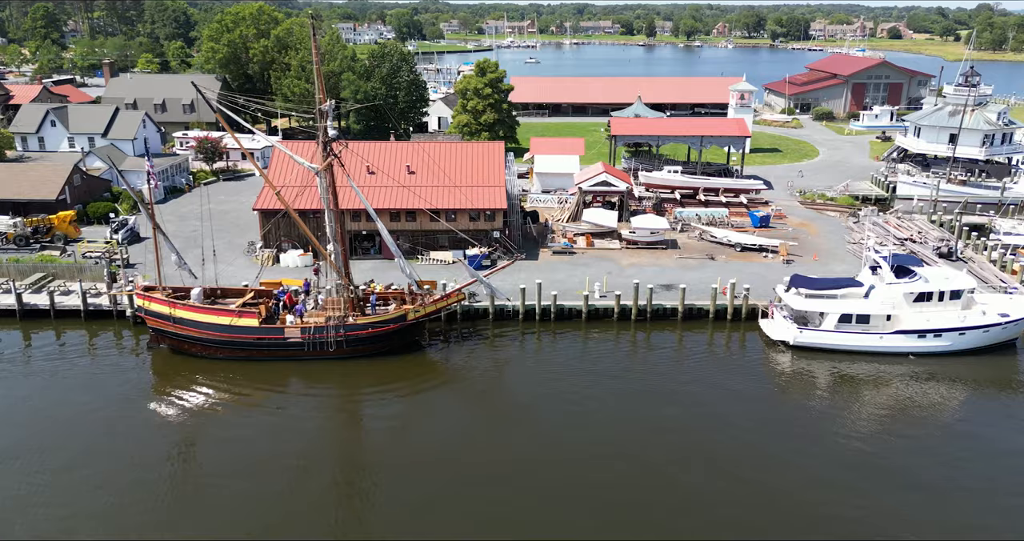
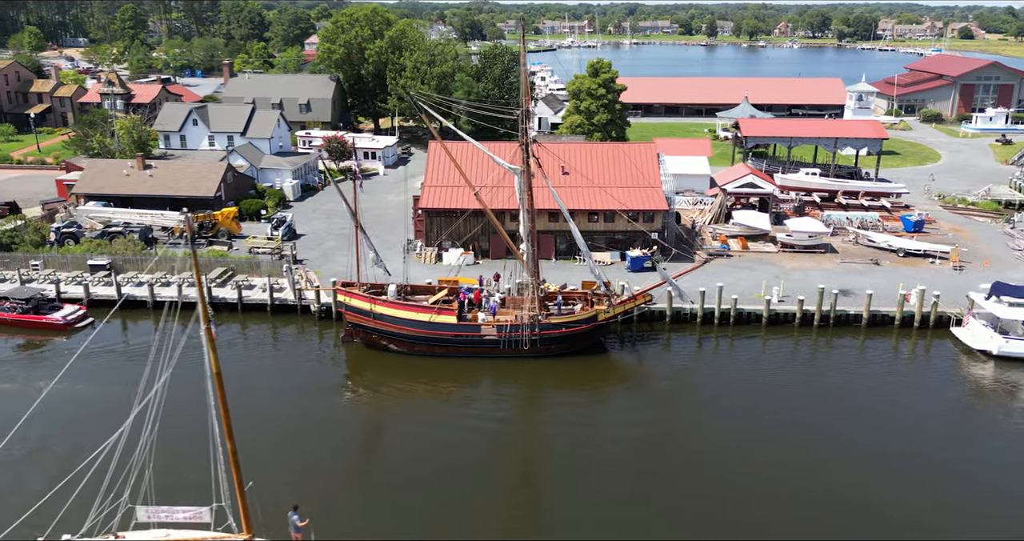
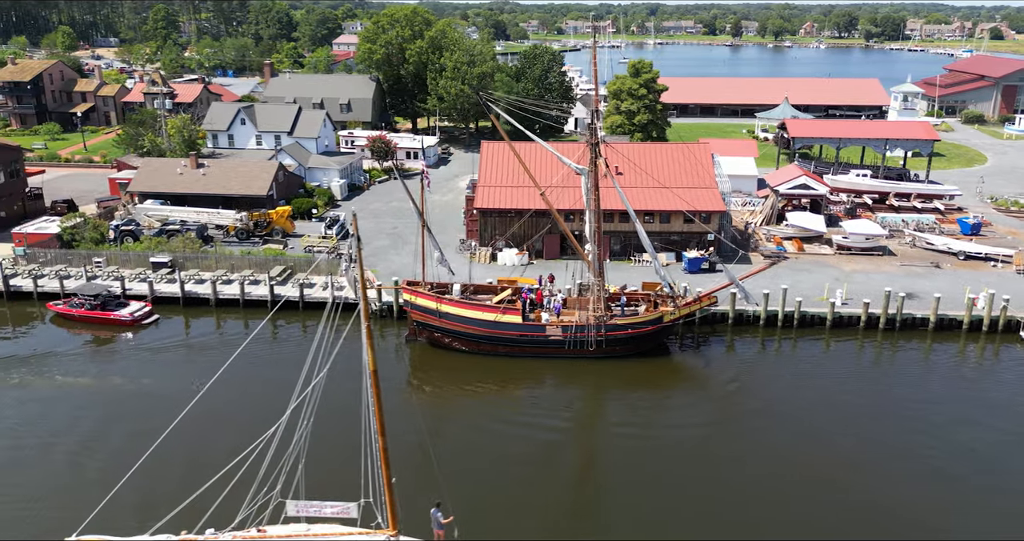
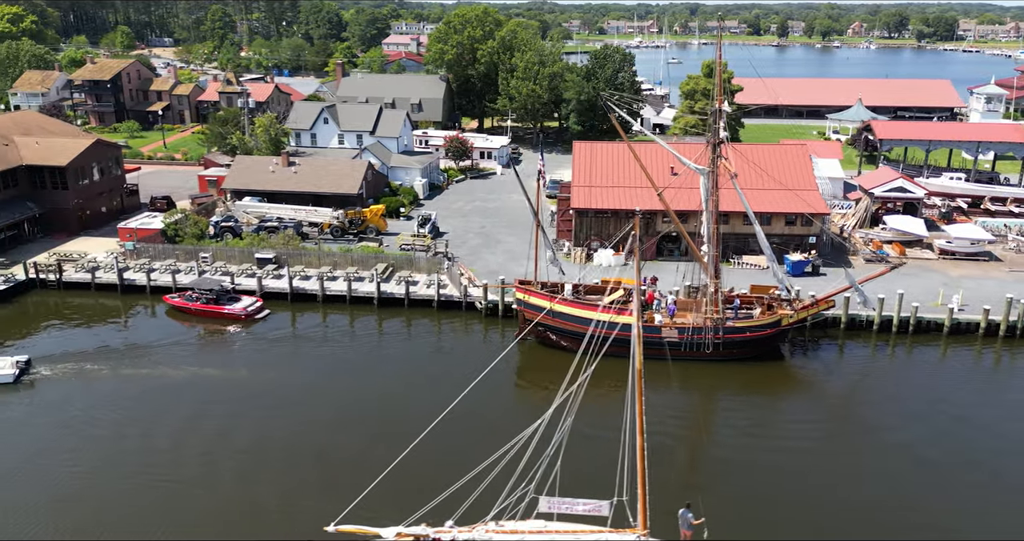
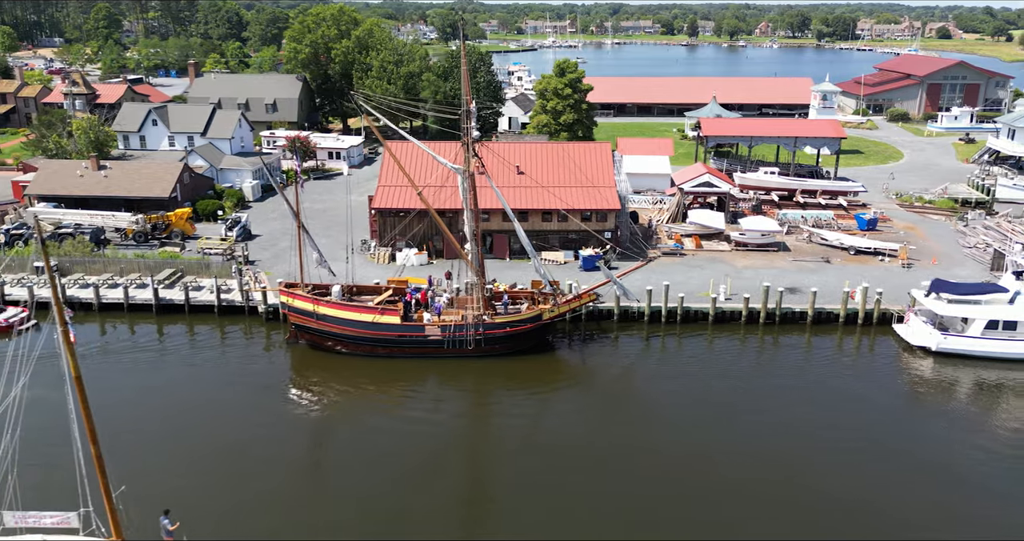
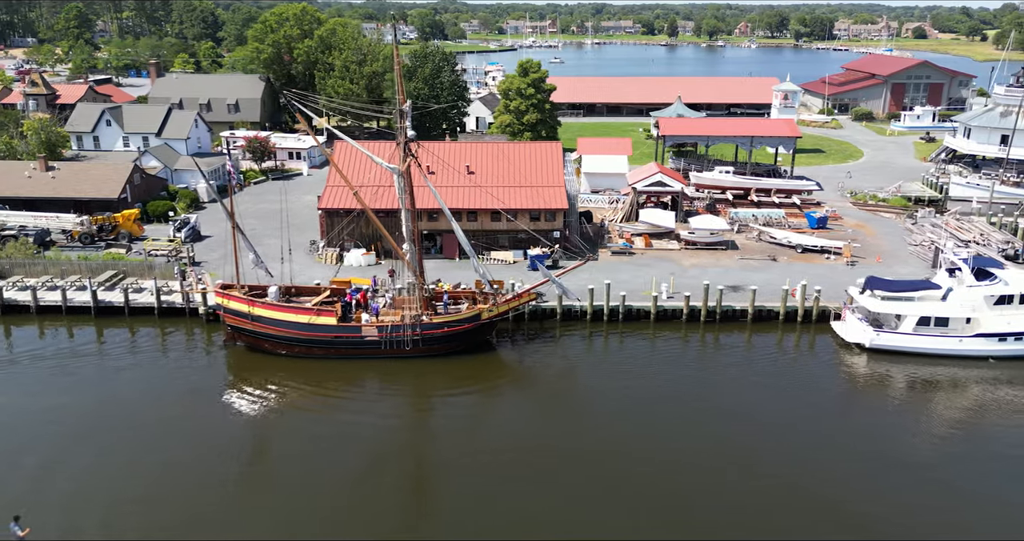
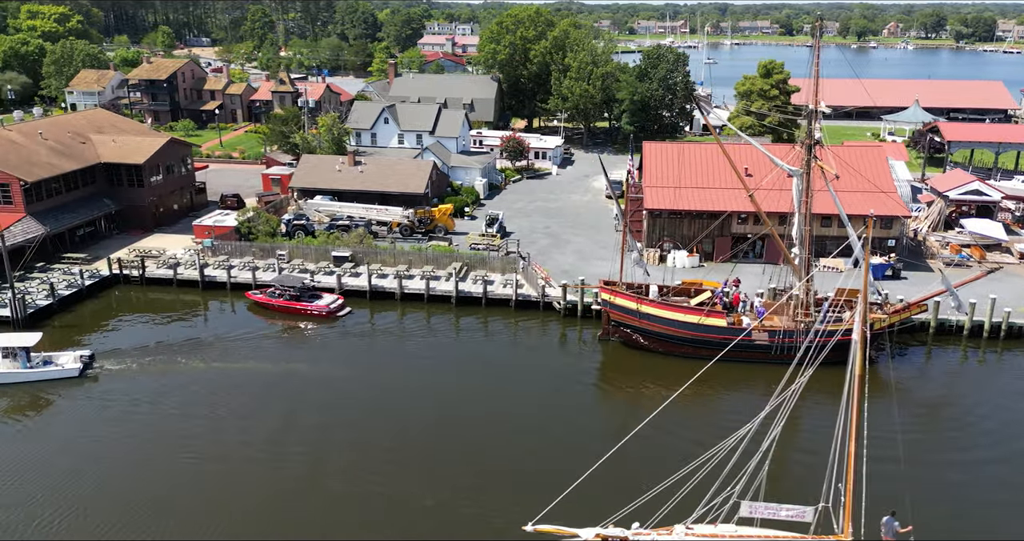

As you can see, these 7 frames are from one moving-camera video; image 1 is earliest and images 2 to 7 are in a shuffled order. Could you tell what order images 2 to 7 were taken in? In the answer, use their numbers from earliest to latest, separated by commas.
6, 5, 2, 3, 4, 7
